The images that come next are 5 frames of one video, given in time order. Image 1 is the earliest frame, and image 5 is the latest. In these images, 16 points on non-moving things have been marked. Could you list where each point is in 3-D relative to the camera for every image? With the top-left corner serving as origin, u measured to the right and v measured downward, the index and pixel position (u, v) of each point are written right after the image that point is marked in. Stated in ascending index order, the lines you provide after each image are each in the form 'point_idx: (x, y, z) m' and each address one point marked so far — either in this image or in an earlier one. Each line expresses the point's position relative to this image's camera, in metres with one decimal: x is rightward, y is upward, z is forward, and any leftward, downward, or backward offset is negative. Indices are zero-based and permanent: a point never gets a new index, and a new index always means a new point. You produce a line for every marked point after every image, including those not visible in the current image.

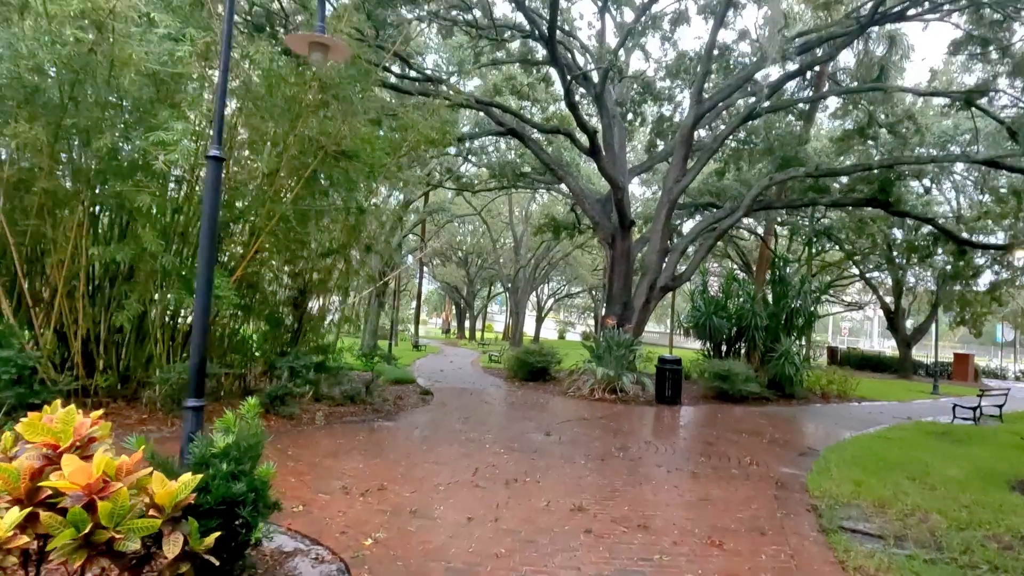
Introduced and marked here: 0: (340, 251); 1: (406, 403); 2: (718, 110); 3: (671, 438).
0: (-2.5, +0.5, +9.6) m
1: (-1.7, -1.8, +10.3) m
2: (+5.2, +4.5, +16.5) m
3: (+2.1, -2.0, +8.6) m
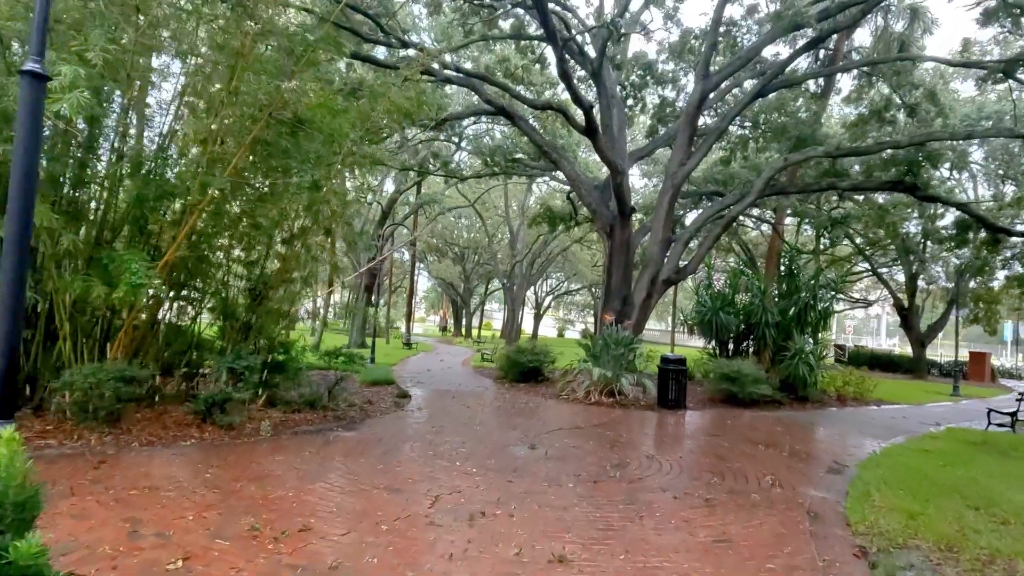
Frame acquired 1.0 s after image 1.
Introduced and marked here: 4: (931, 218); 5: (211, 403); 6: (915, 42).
0: (-2.8, +0.6, +8.4) m
1: (-1.9, -1.7, +9.2) m
2: (+5.0, +4.6, +15.3) m
3: (+1.9, -1.9, +7.4) m
4: (+12.4, +2.1, +19.4) m
5: (-3.2, -1.2, +6.9) m
6: (+8.8, +5.4, +14.4) m
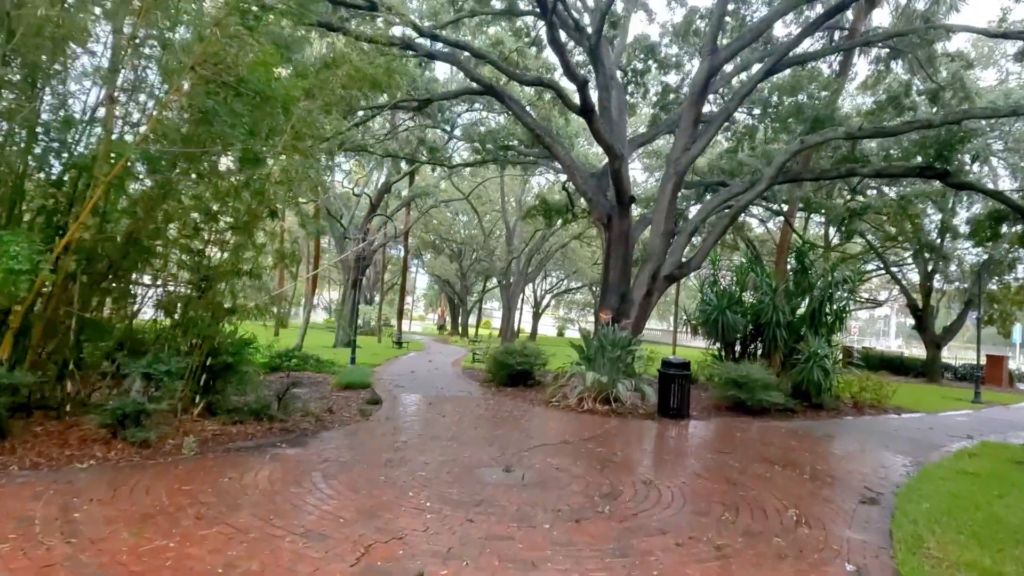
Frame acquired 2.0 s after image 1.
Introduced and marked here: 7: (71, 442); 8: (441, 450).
0: (-3.0, +0.7, +7.3) m
1: (-2.2, -1.6, +8.1) m
2: (+4.8, +4.7, +14.1) m
3: (+1.6, -1.8, +6.3) m
4: (+12.2, +2.1, +18.2) m
5: (-3.4, -1.1, +5.8) m
6: (+8.6, +5.4, +13.2) m
7: (-3.8, -1.3, +5.6) m
8: (-0.7, -1.6, +6.7) m
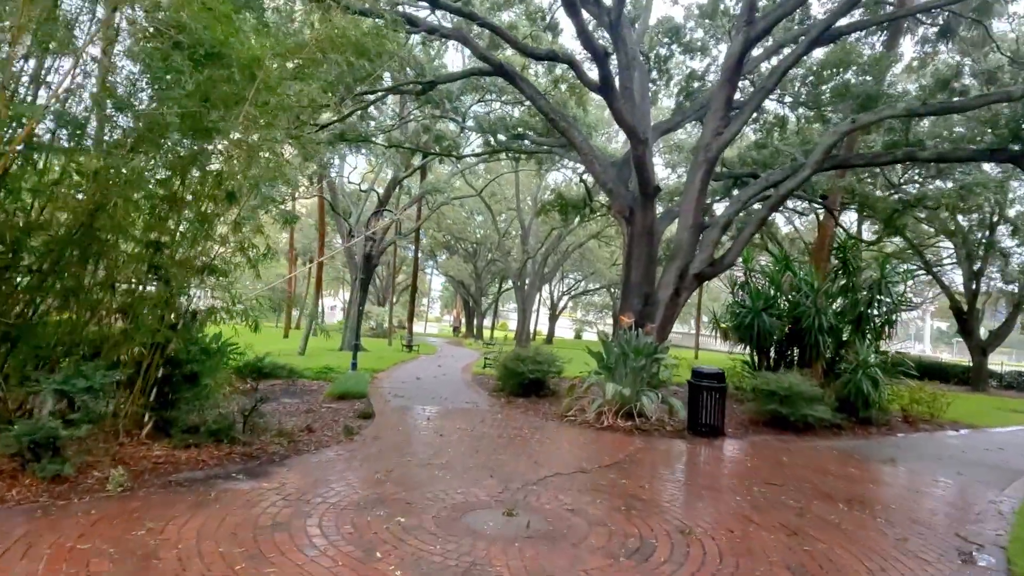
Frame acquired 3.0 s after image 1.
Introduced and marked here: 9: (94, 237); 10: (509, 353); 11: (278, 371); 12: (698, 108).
0: (-2.9, +0.8, +6.2) m
1: (-2.1, -1.6, +6.9) m
2: (+5.0, +4.6, +12.8) m
3: (+1.7, -1.8, +5.0) m
4: (+12.6, +2.1, +16.7) m
5: (-3.4, -1.1, +4.7) m
6: (+8.8, +5.4, +11.8) m
7: (-3.8, -1.3, +4.6) m
8: (-0.7, -1.6, +5.5) m
9: (-3.5, +0.4, +5.6) m
10: (-0.1, -1.2, +11.8) m
11: (-4.5, -1.6, +12.4) m
12: (+4.0, +3.9, +14.1) m
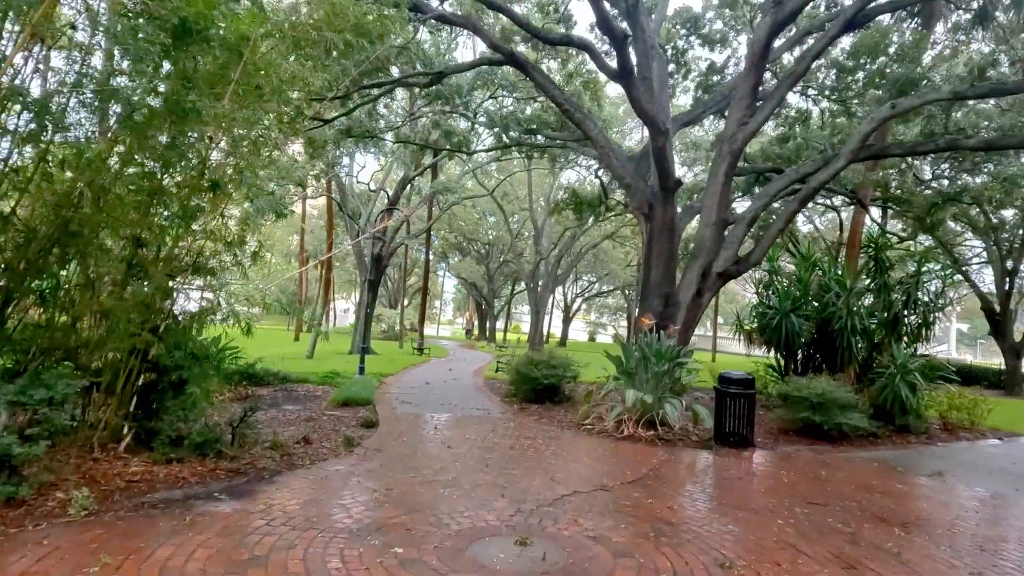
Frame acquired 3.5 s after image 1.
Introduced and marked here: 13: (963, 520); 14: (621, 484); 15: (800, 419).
0: (-2.8, +0.8, +5.7) m
1: (-1.9, -1.6, +6.4) m
2: (+5.3, +4.6, +12.2) m
3: (+1.7, -1.8, +4.4) m
4: (+12.9, +2.1, +15.9) m
5: (-3.3, -1.1, +4.2) m
6: (+9.0, +5.4, +11.1) m
7: (-3.7, -1.3, +4.1) m
8: (-0.6, -1.6, +4.9) m
9: (-3.4, +0.4, +5.1) m
10: (+0.2, -1.2, +11.2) m
11: (-4.3, -1.6, +11.9) m
12: (+4.2, +3.9, +13.5) m
13: (+3.8, -2.0, +5.6) m
14: (+1.0, -1.8, +6.0) m
15: (+4.2, -1.9, +9.5) m
